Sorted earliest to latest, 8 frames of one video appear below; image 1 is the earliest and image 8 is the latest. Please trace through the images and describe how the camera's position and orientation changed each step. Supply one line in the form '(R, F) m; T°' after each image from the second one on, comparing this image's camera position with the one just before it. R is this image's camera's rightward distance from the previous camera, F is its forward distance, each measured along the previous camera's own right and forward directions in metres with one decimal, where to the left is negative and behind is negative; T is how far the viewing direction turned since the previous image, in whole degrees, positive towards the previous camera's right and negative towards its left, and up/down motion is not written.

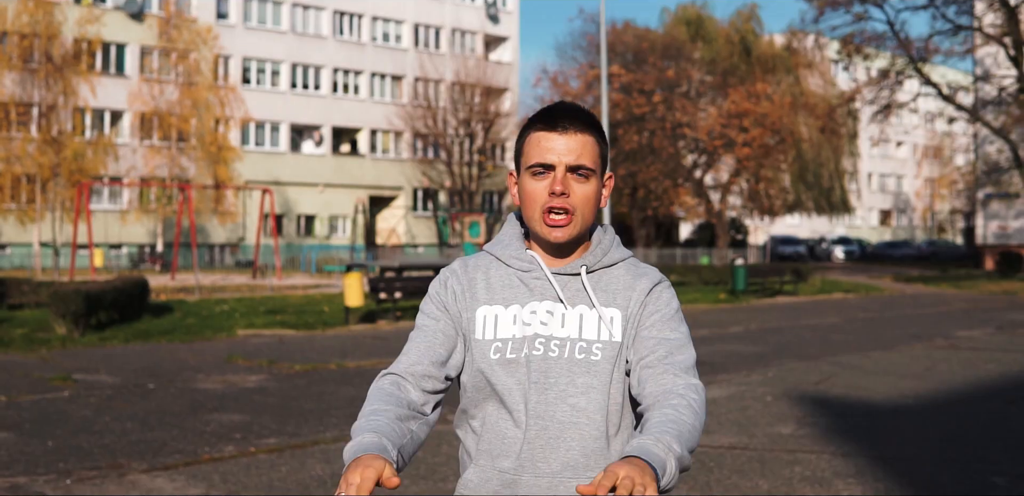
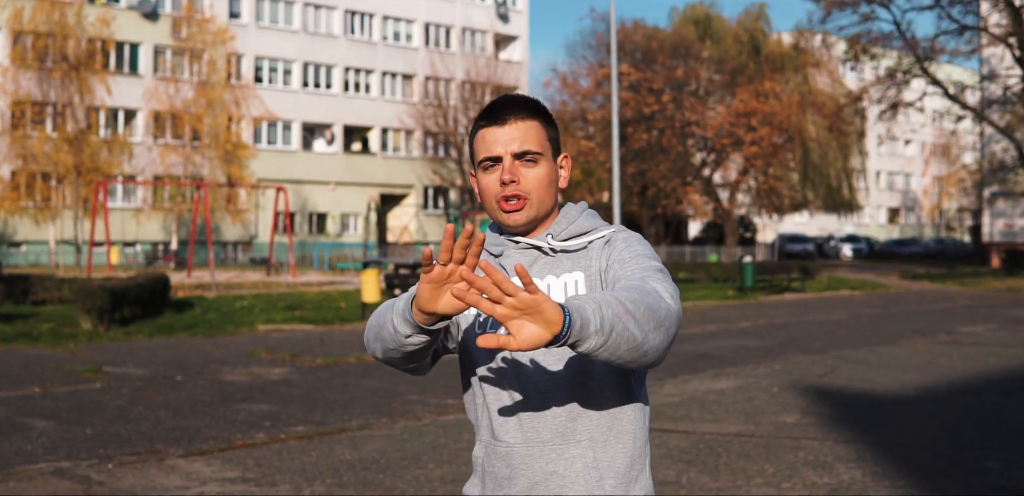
(-0.1, -0.4) m; 0°
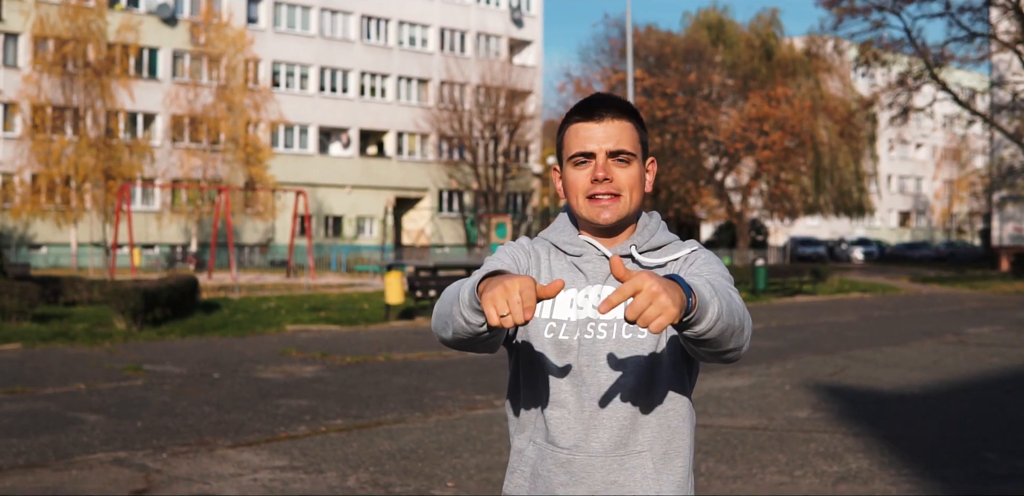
(-0.1, -0.6) m; -1°
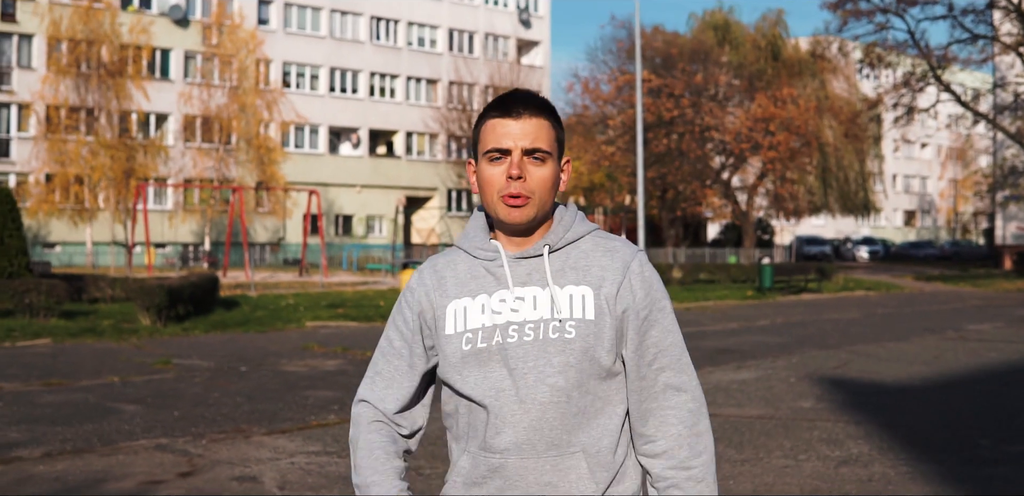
(-0.1, -0.5) m; 0°
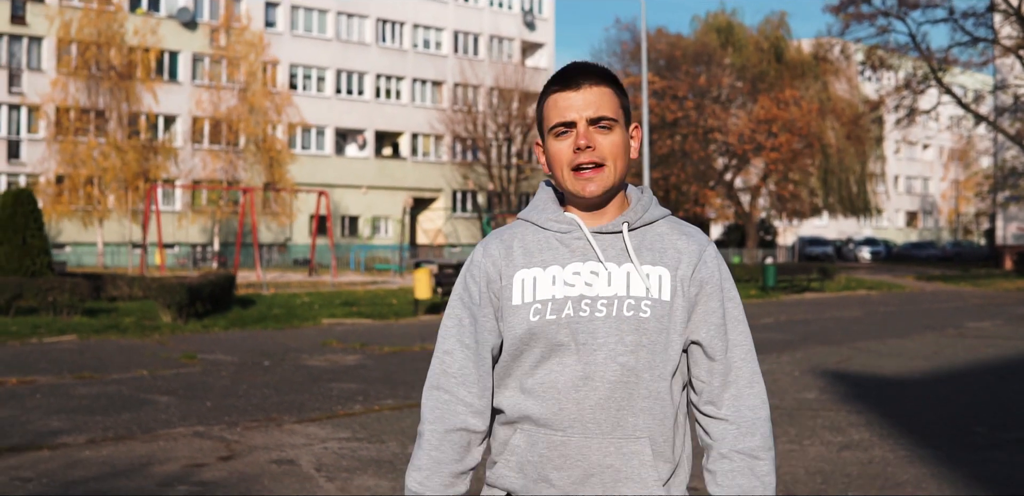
(-0.1, -0.5) m; 0°
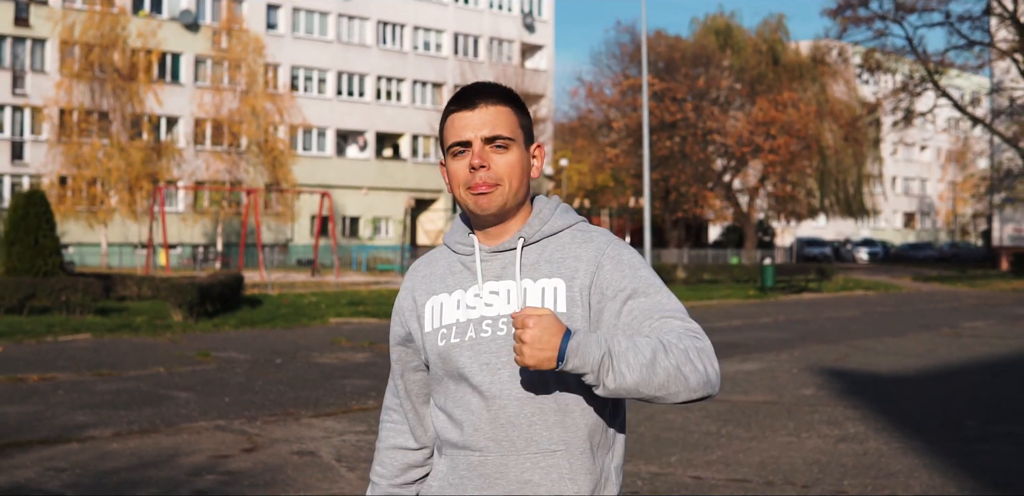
(-0.1, -0.4) m; 0°
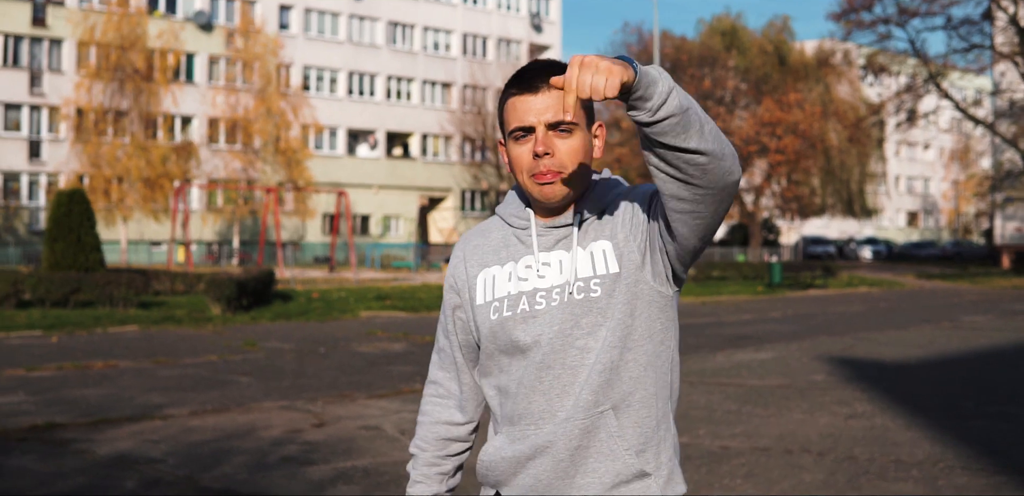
(-0.4, -1.0) m; 0°
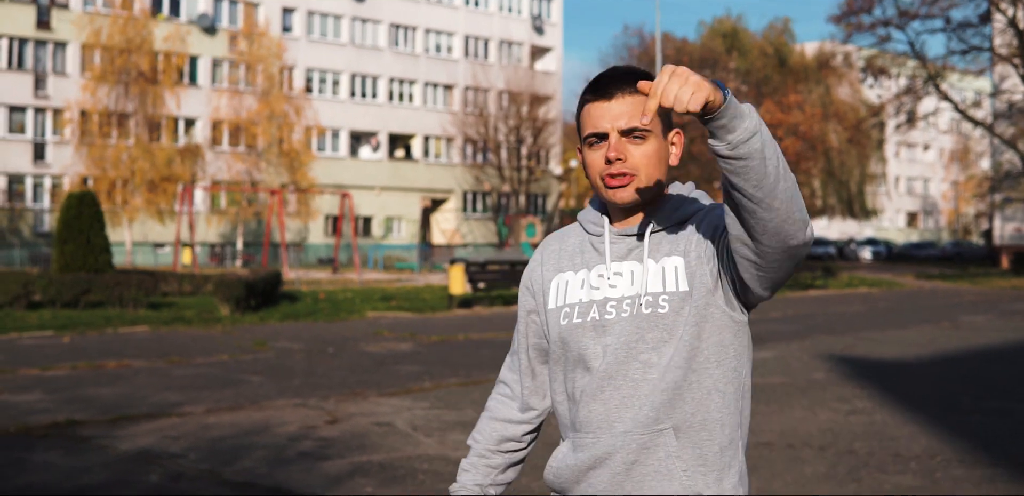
(-0.1, -0.3) m; 0°
